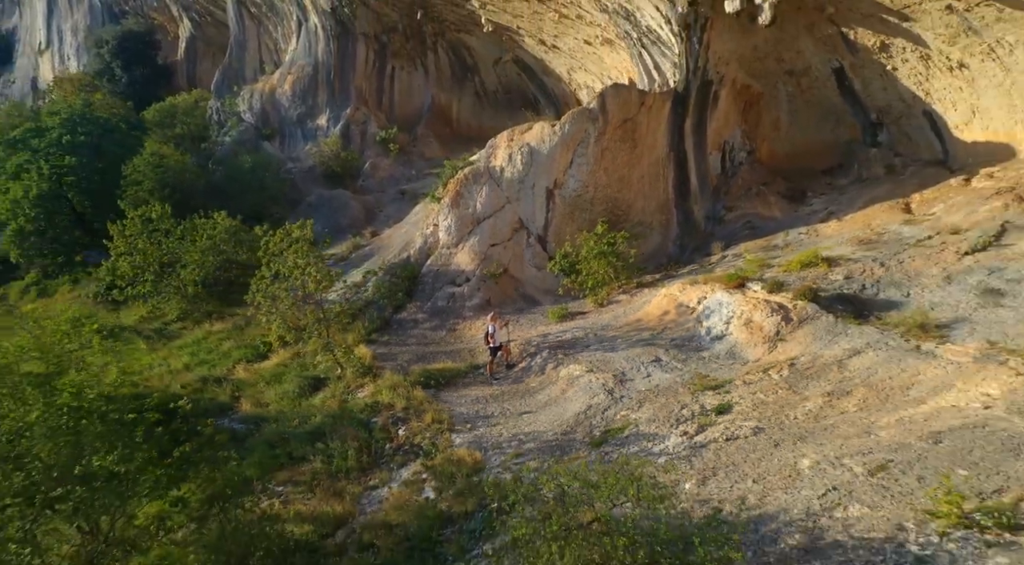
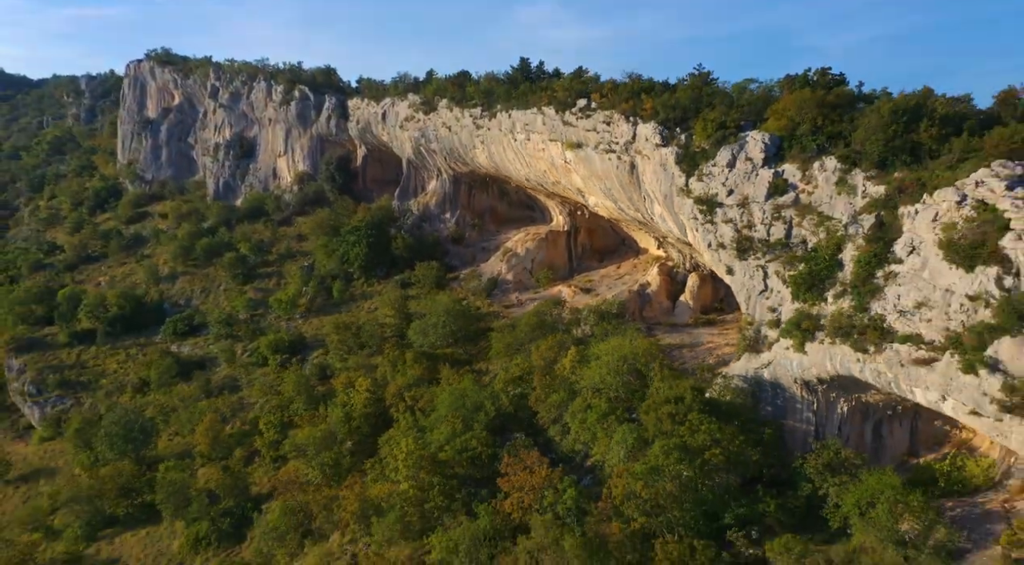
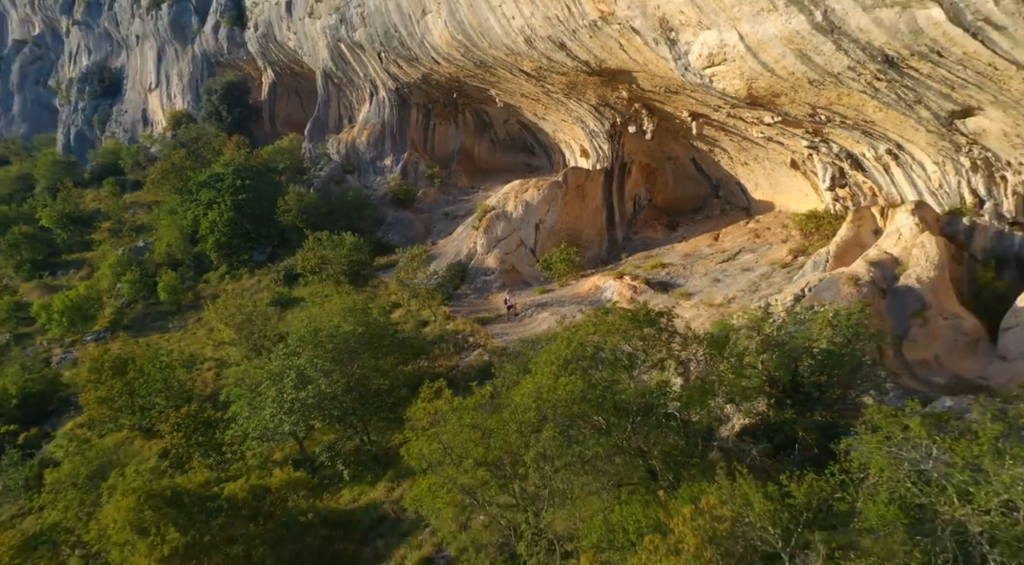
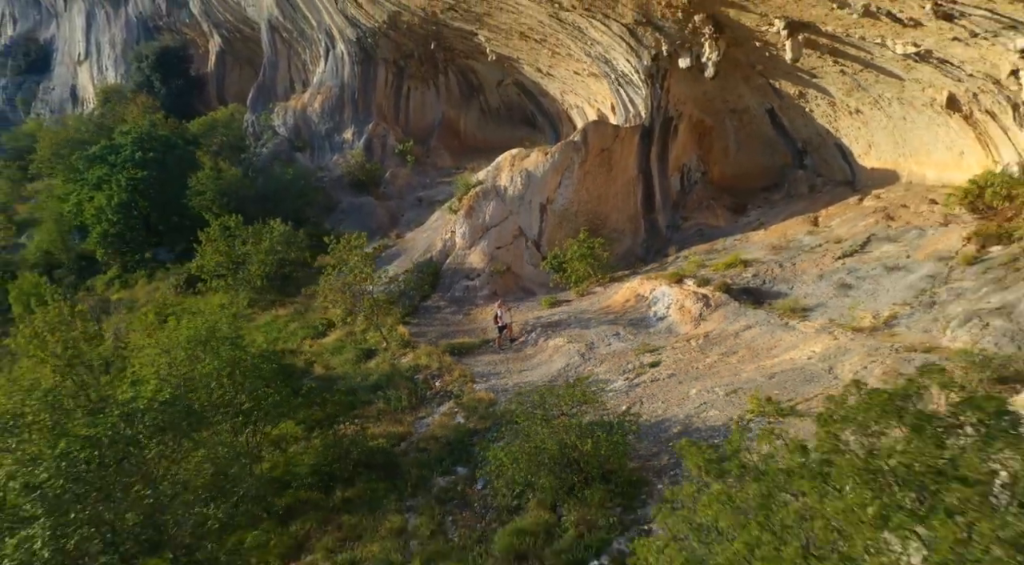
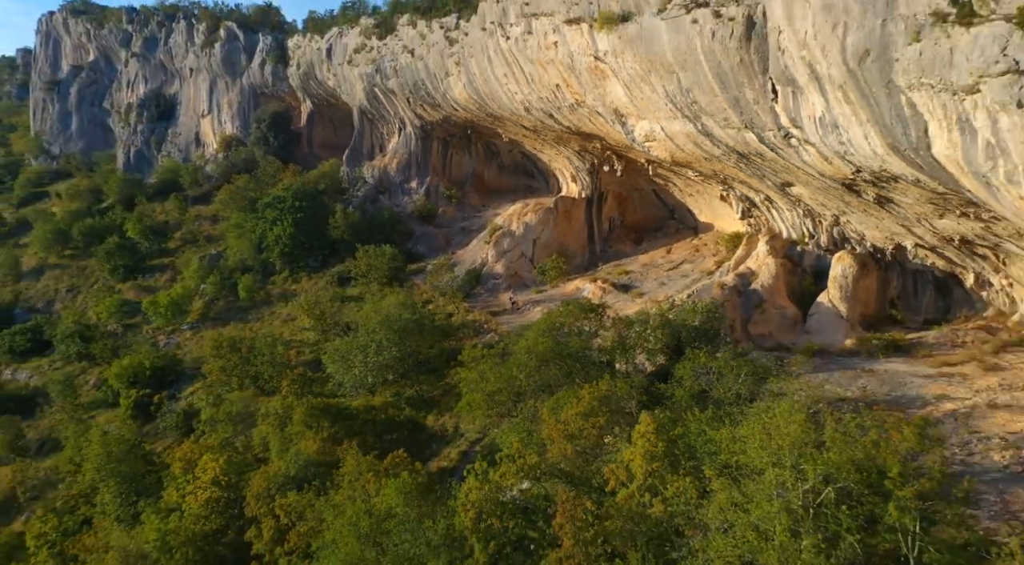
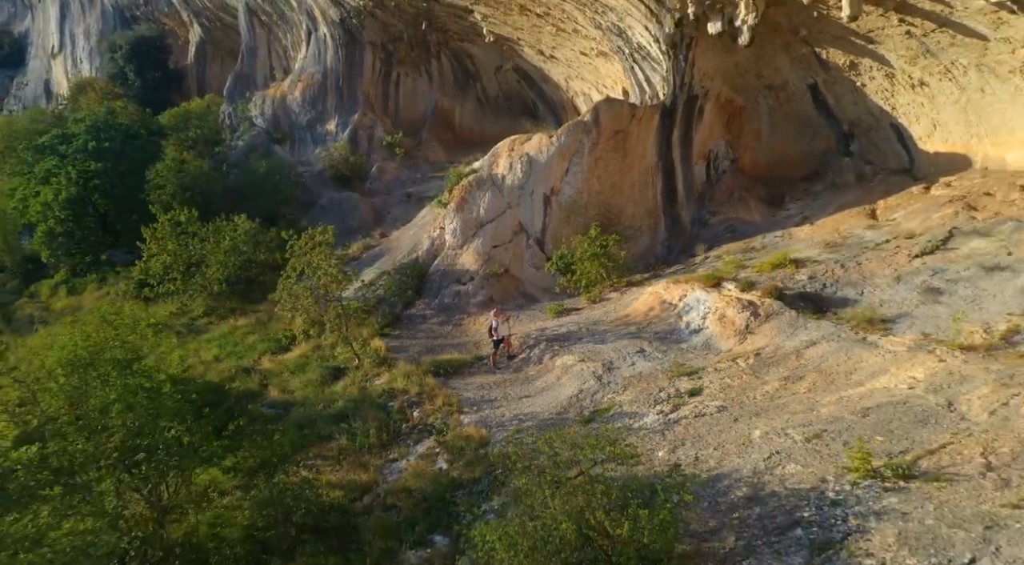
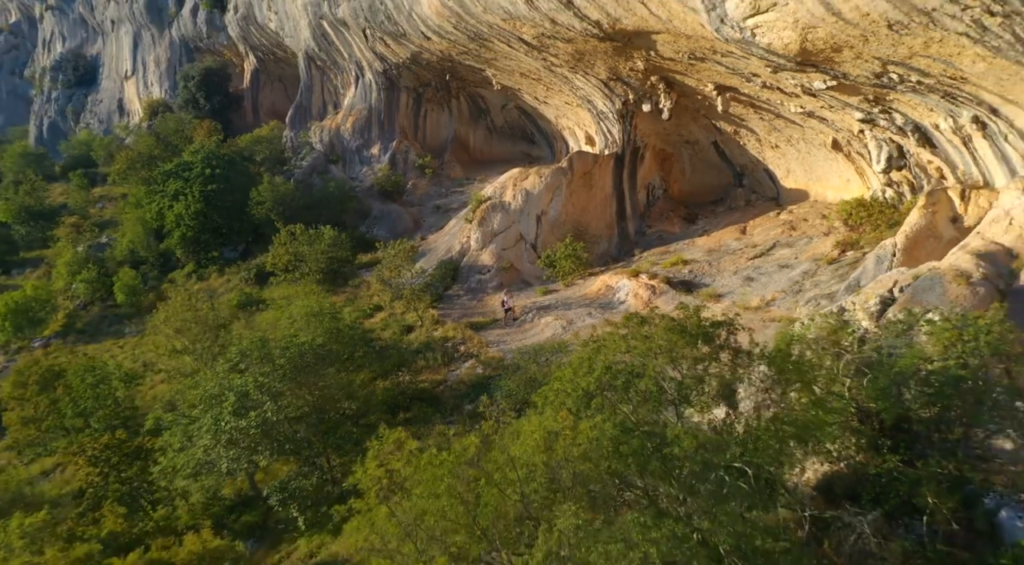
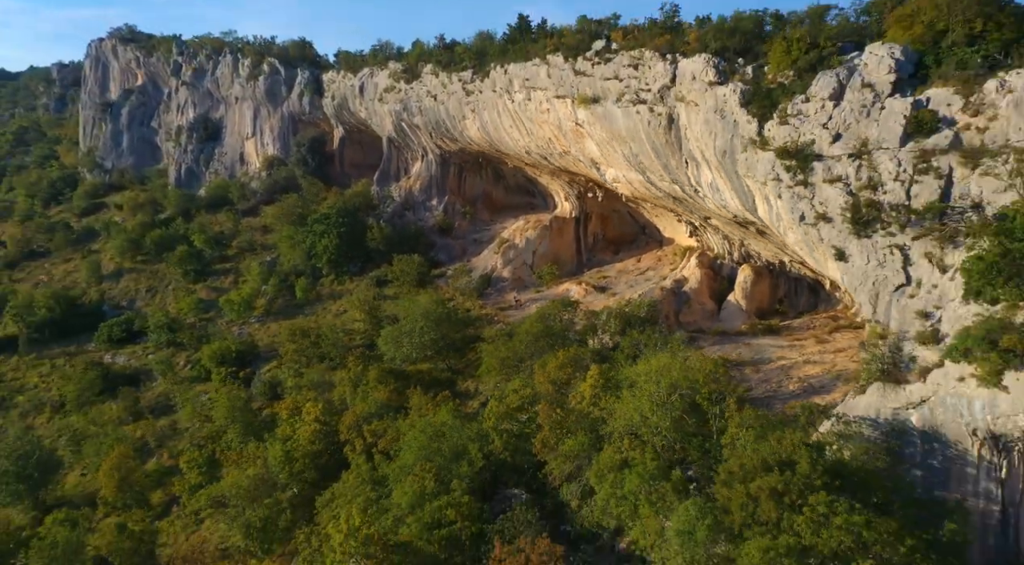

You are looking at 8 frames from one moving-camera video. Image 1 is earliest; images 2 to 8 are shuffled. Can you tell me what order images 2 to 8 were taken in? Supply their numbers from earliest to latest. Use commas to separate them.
6, 4, 7, 3, 5, 8, 2
